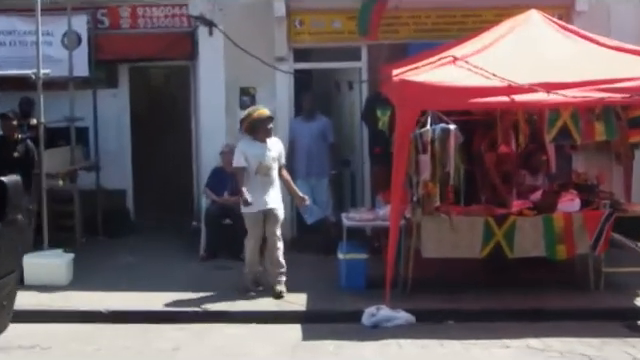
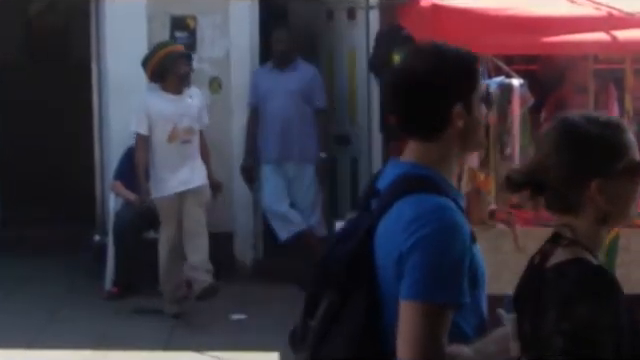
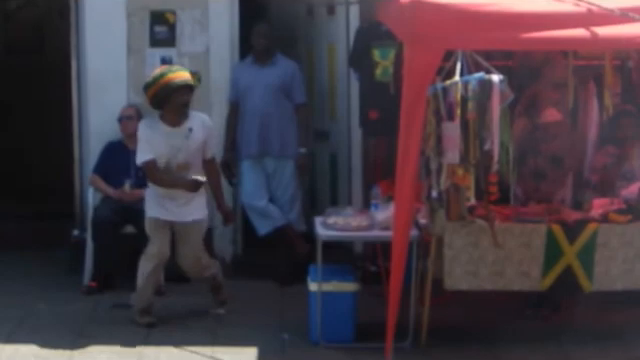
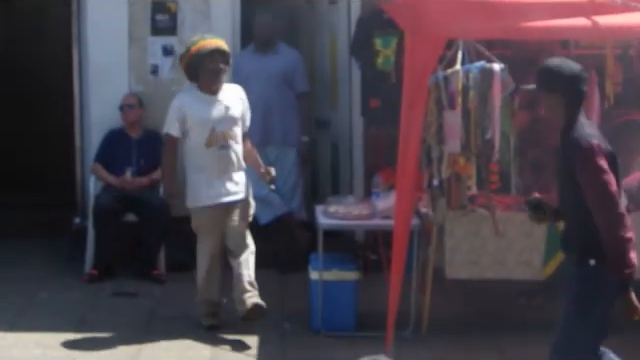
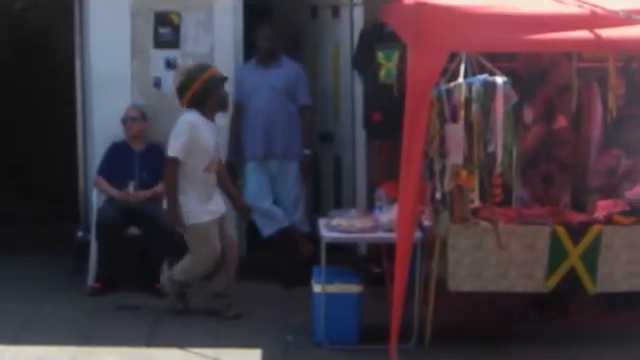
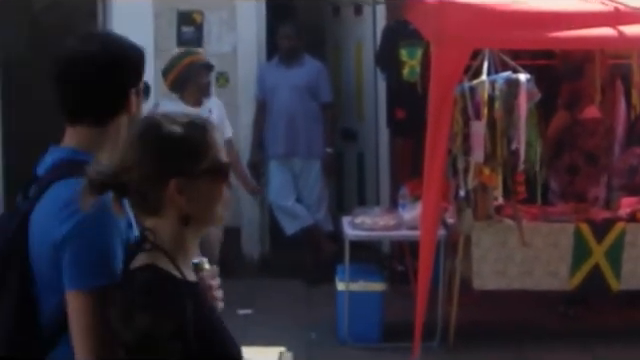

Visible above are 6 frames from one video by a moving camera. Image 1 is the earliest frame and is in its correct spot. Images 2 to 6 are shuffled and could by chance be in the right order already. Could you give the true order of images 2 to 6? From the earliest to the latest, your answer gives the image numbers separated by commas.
6, 2, 5, 3, 4
